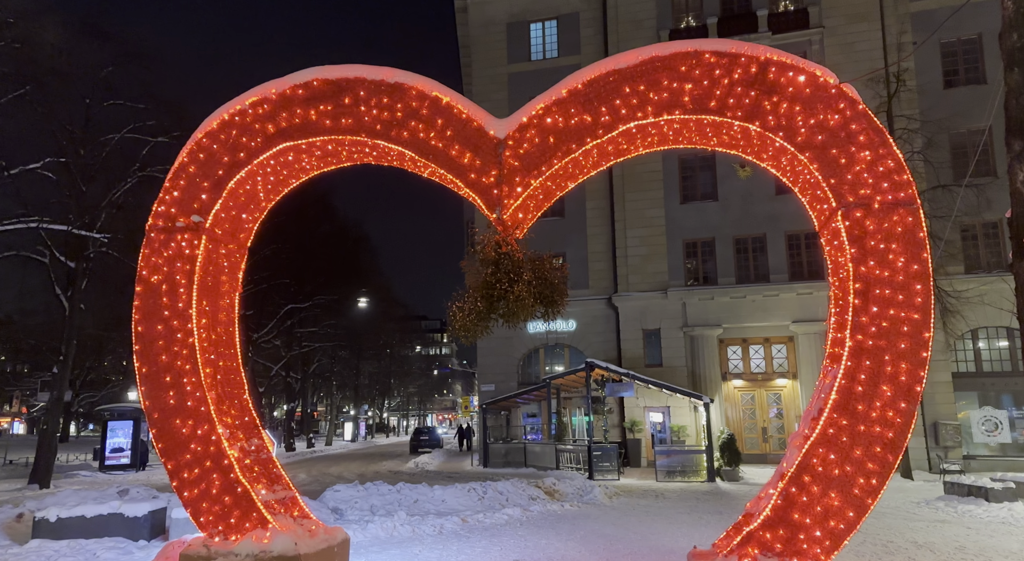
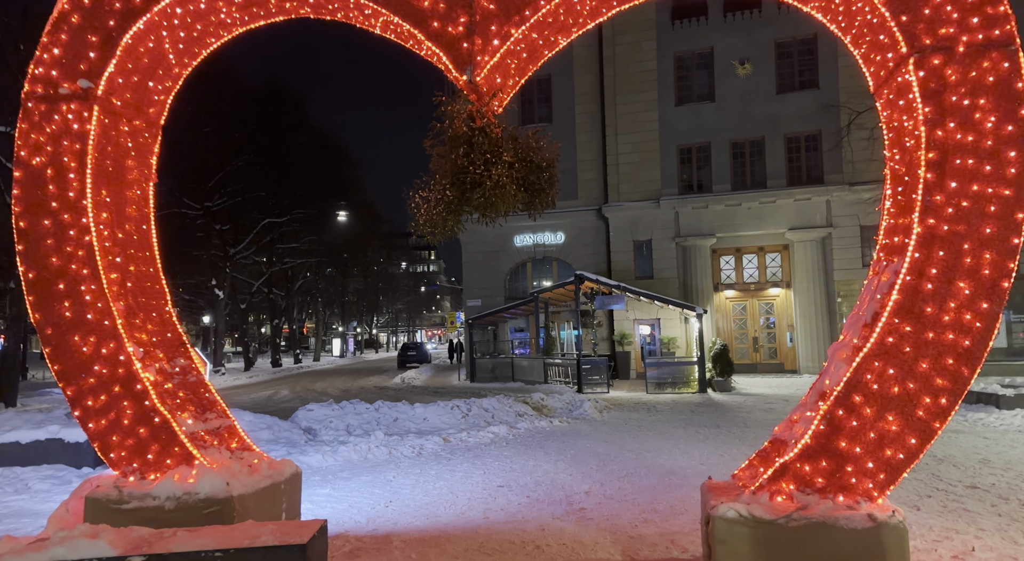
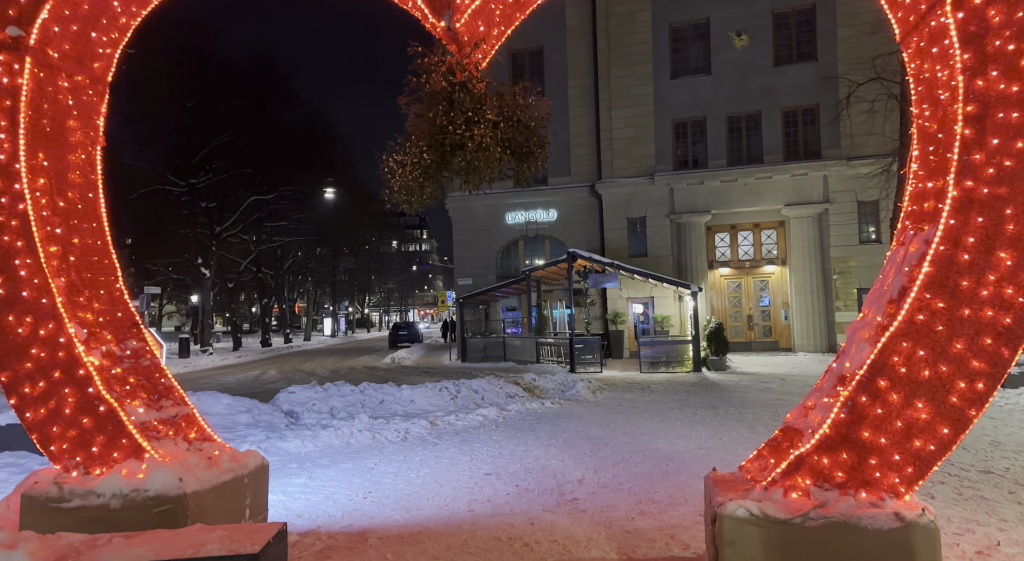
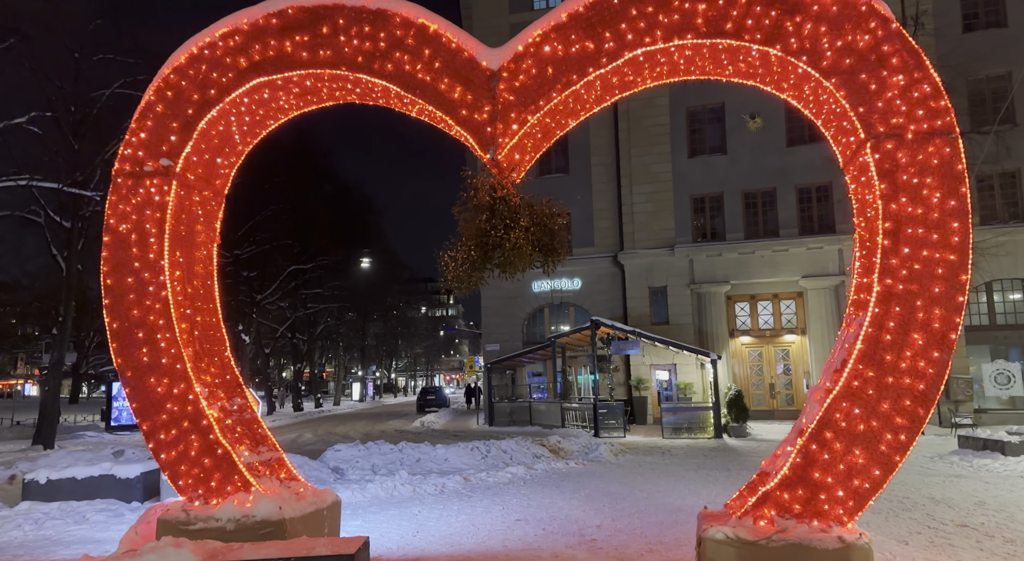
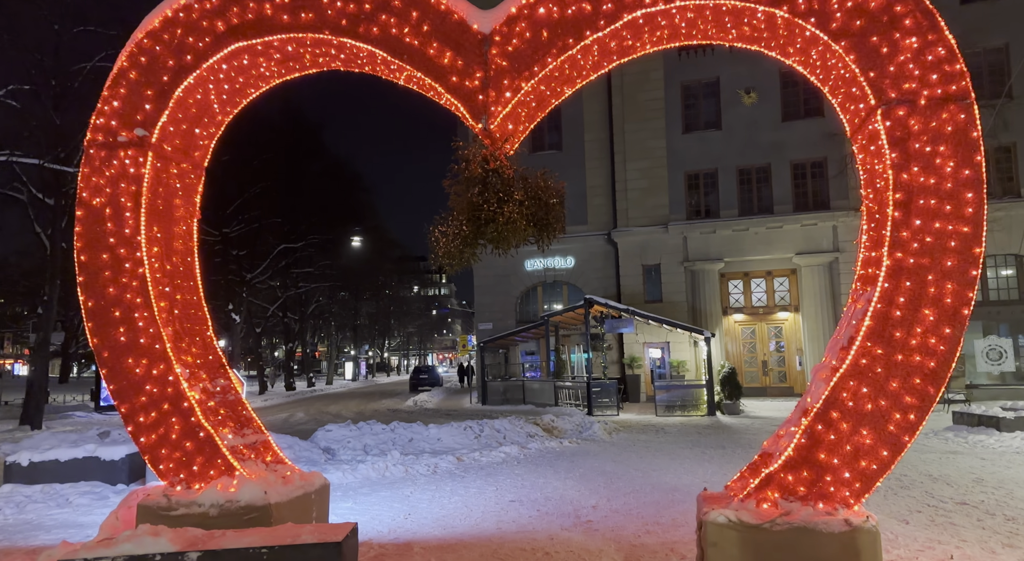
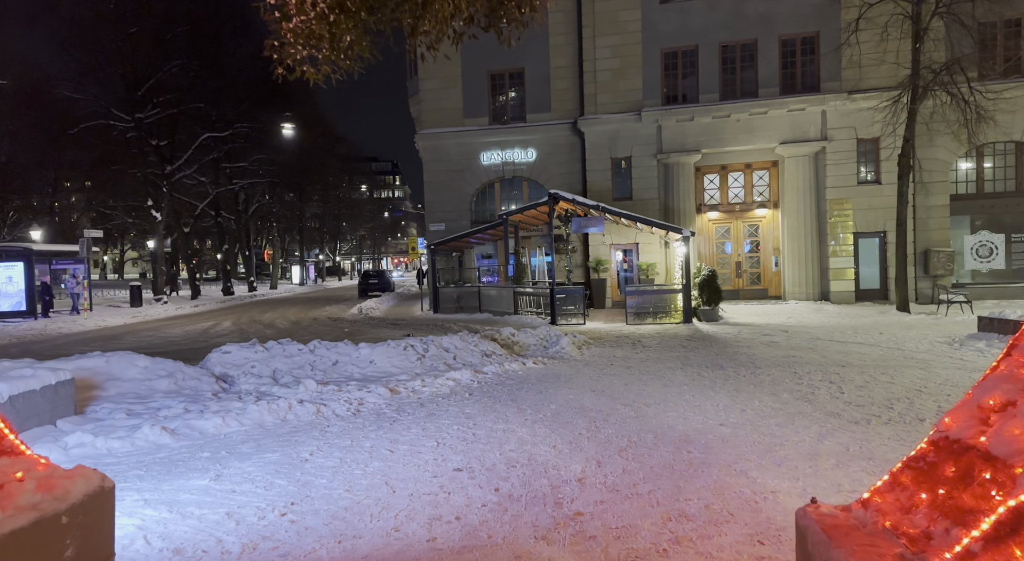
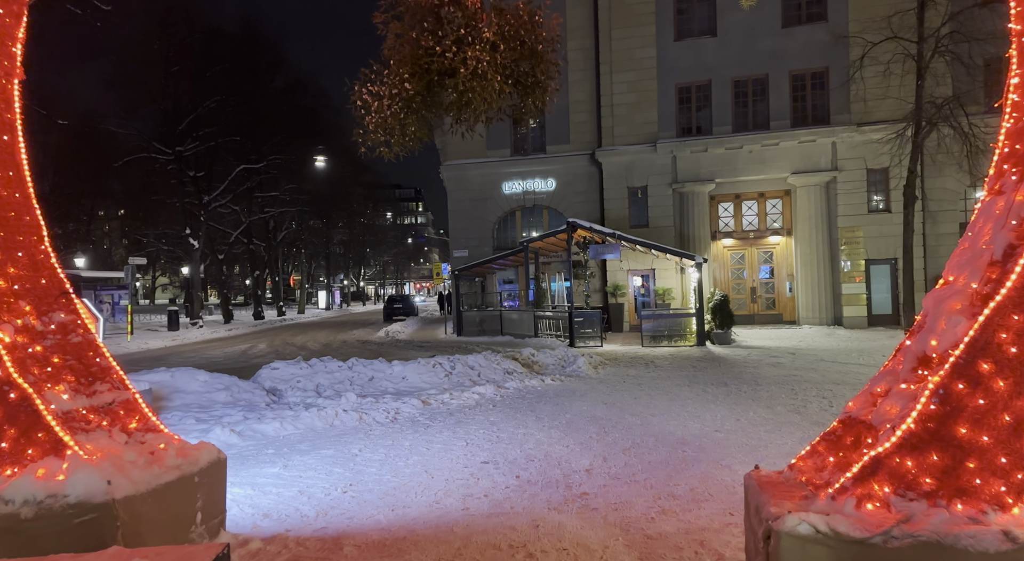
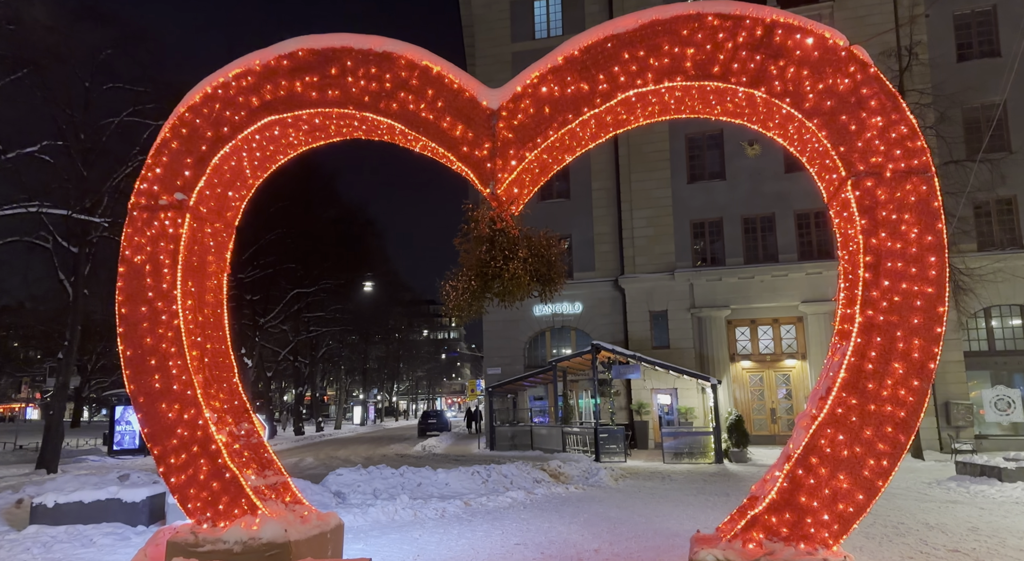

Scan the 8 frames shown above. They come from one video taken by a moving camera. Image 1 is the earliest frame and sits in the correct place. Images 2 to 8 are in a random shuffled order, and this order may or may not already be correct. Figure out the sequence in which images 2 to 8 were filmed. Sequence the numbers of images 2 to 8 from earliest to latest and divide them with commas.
8, 4, 5, 2, 3, 7, 6
